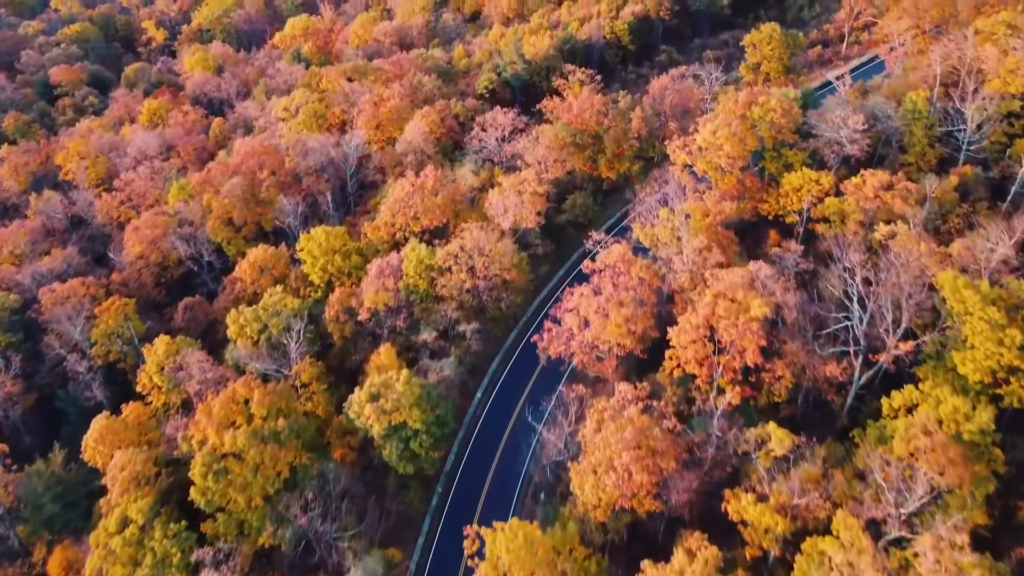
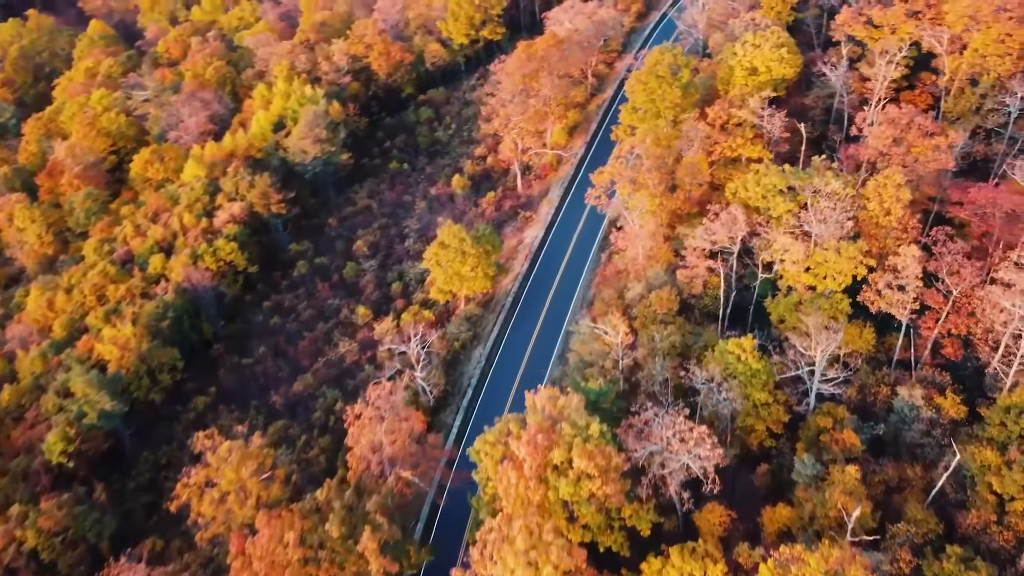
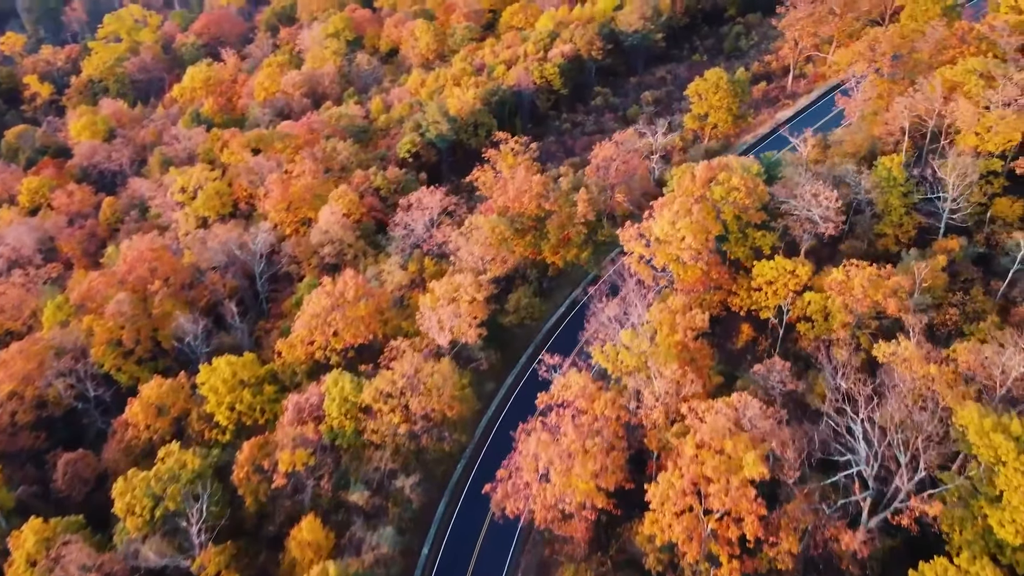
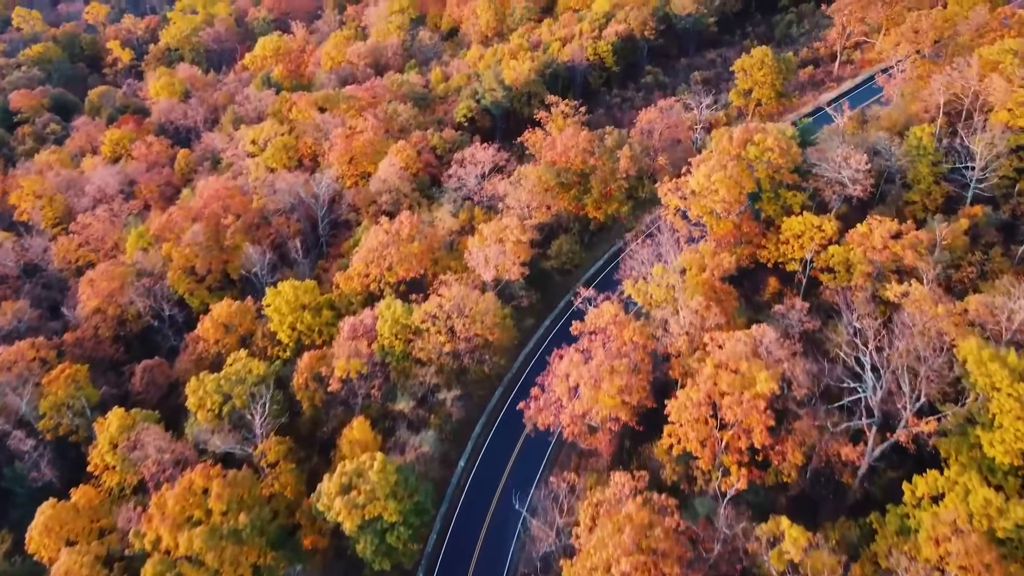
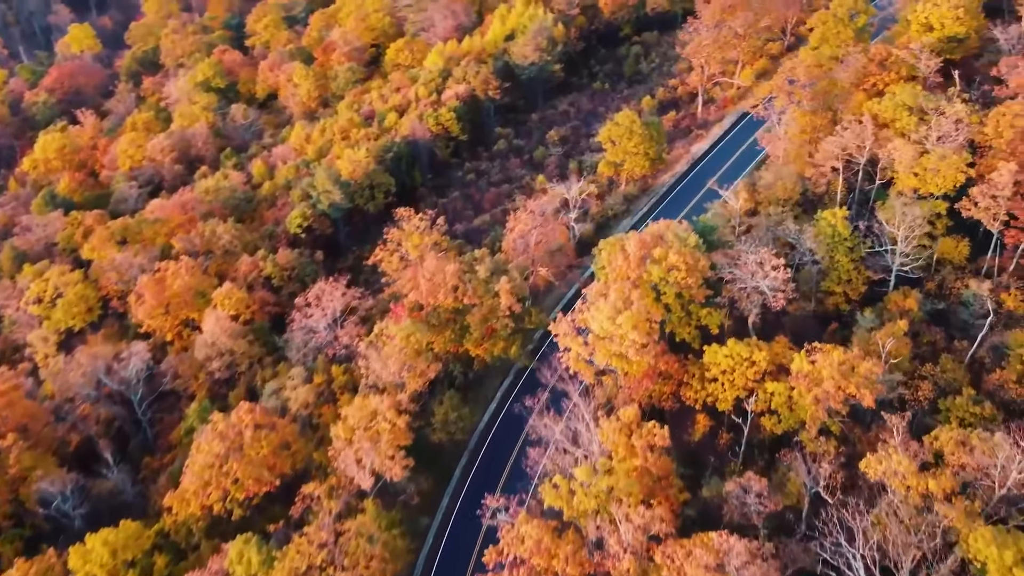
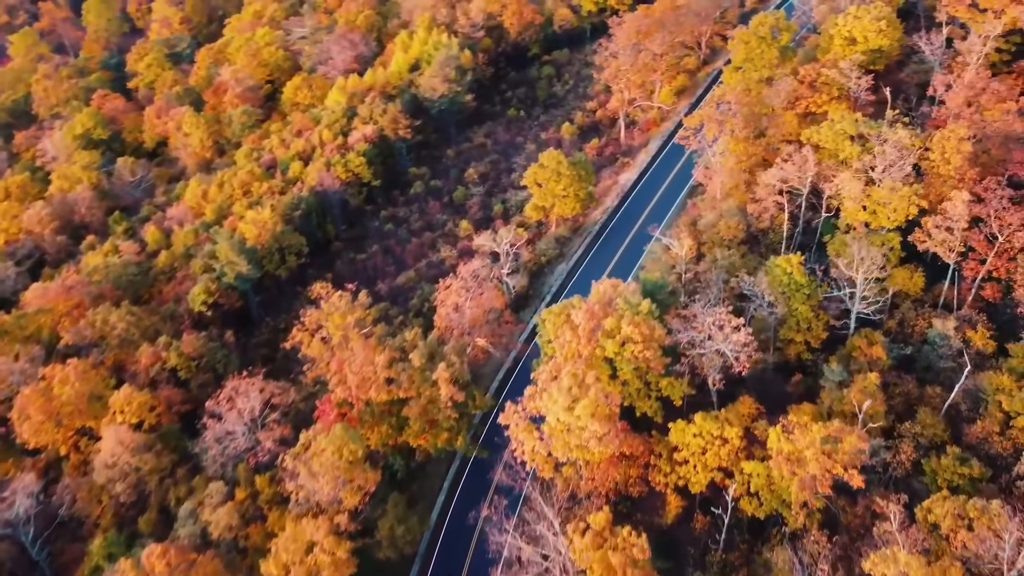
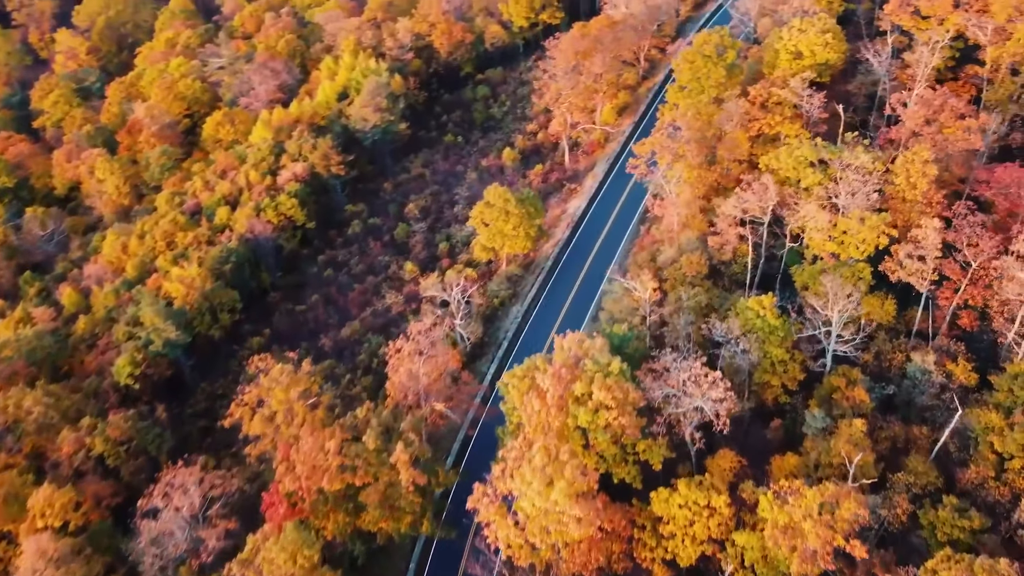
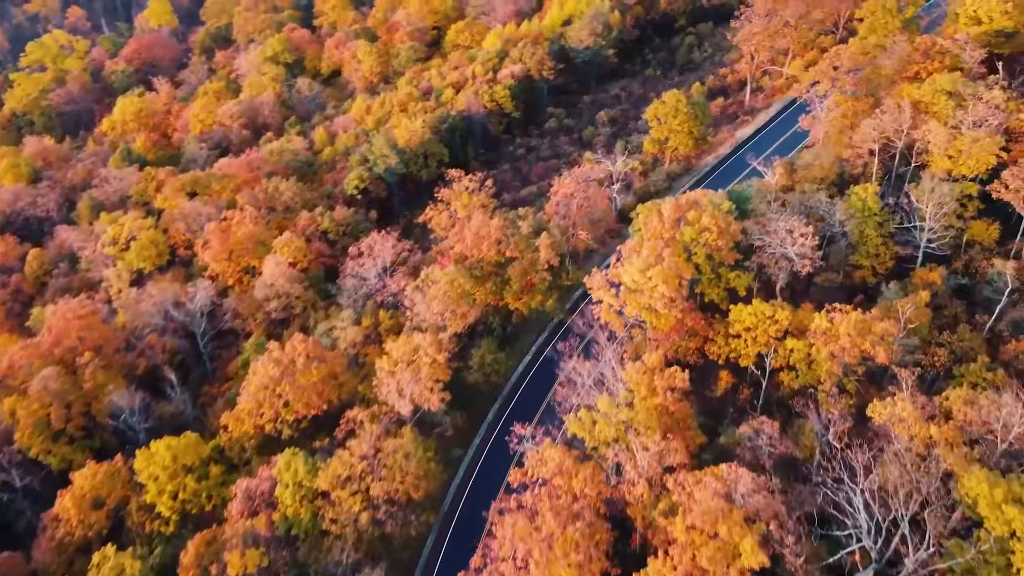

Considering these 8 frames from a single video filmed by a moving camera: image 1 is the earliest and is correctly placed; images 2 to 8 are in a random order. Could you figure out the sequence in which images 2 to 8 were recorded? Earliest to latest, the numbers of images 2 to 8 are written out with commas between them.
4, 3, 8, 5, 6, 7, 2
